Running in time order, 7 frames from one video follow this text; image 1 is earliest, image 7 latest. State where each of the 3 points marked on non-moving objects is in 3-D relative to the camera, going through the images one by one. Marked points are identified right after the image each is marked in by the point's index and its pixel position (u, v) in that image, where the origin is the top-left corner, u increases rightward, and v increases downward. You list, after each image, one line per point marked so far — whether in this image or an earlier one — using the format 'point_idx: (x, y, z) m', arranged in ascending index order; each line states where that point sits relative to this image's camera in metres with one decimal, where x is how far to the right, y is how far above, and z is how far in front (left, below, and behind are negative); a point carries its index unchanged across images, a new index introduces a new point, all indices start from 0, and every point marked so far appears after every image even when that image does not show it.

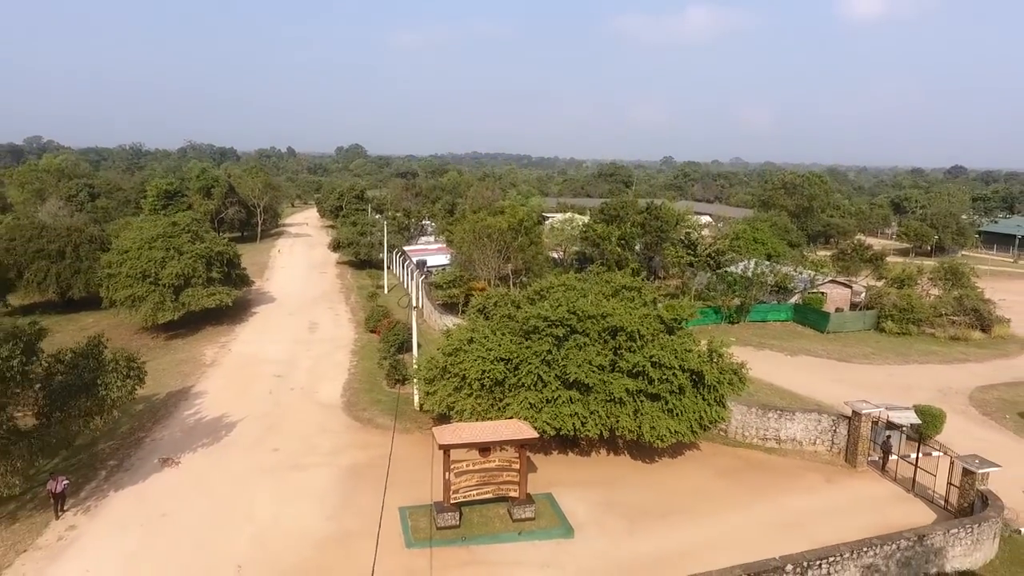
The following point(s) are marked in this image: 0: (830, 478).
0: (+5.3, -3.1, +11.1) m
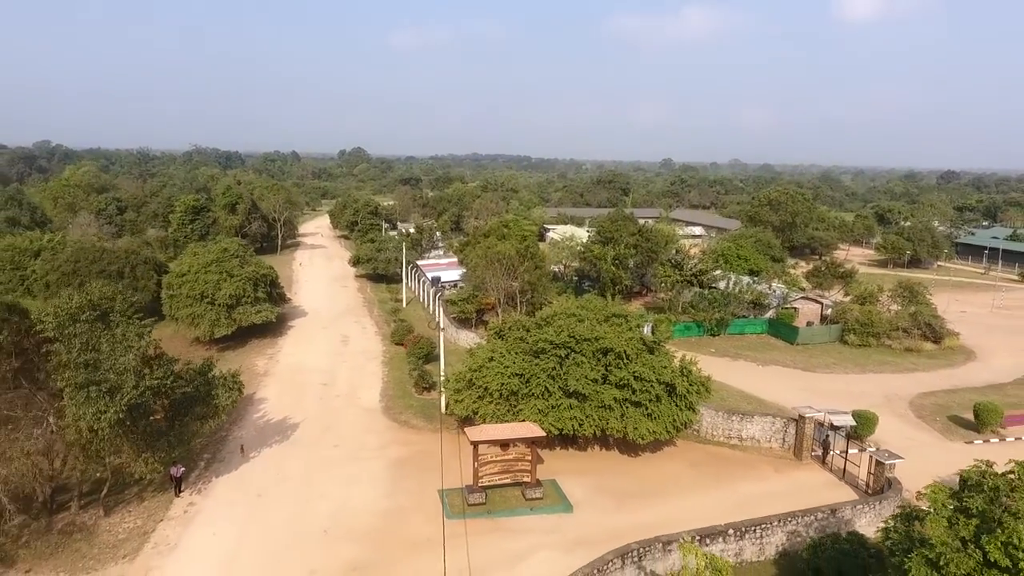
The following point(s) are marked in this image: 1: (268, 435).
0: (+5.6, -3.7, +13.9) m
1: (-5.2, -3.1, +14.4) m
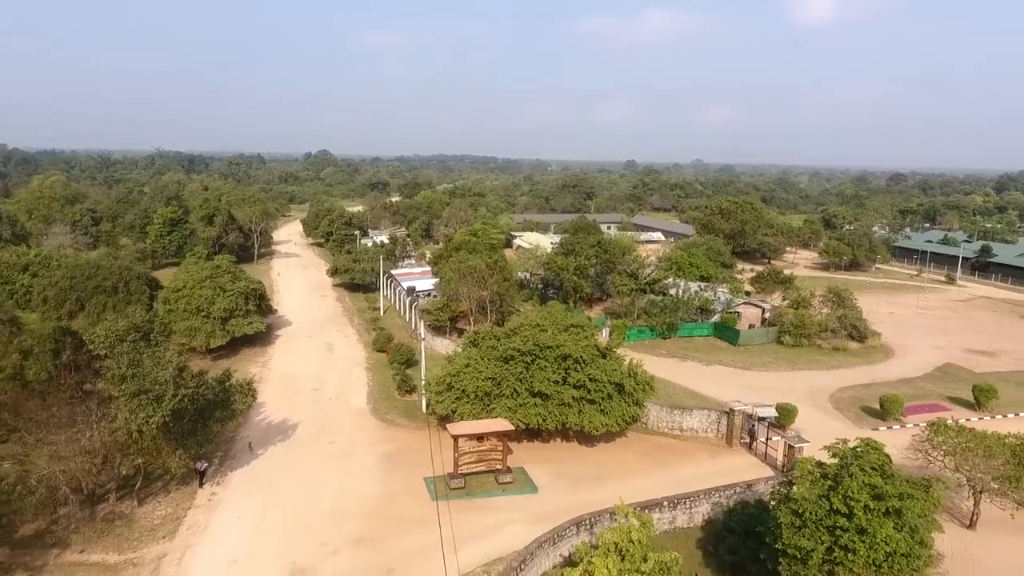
0: (+4.9, -4.0, +16.4) m
1: (-5.8, -3.5, +16.4) m
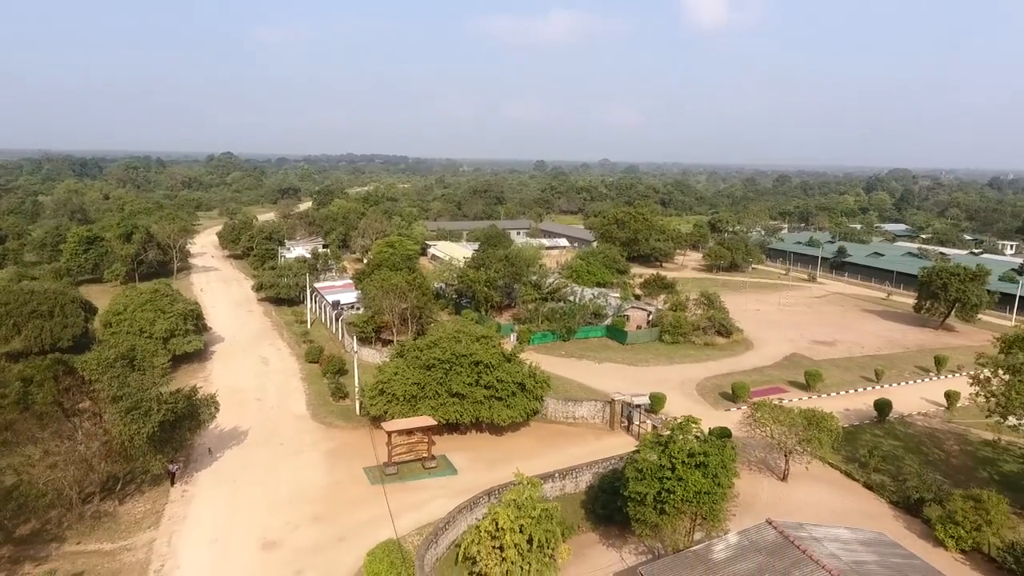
0: (+2.6, -4.4, +20.4) m
1: (-8.1, -4.3, +19.0) m
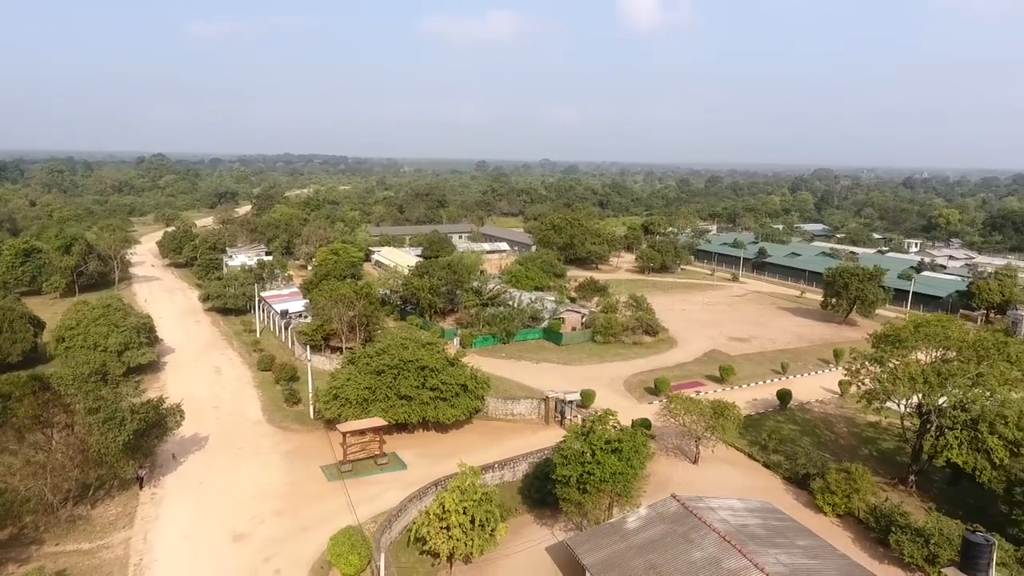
0: (+0.8, -4.7, +22.6) m
1: (-9.8, -4.7, +20.3) m
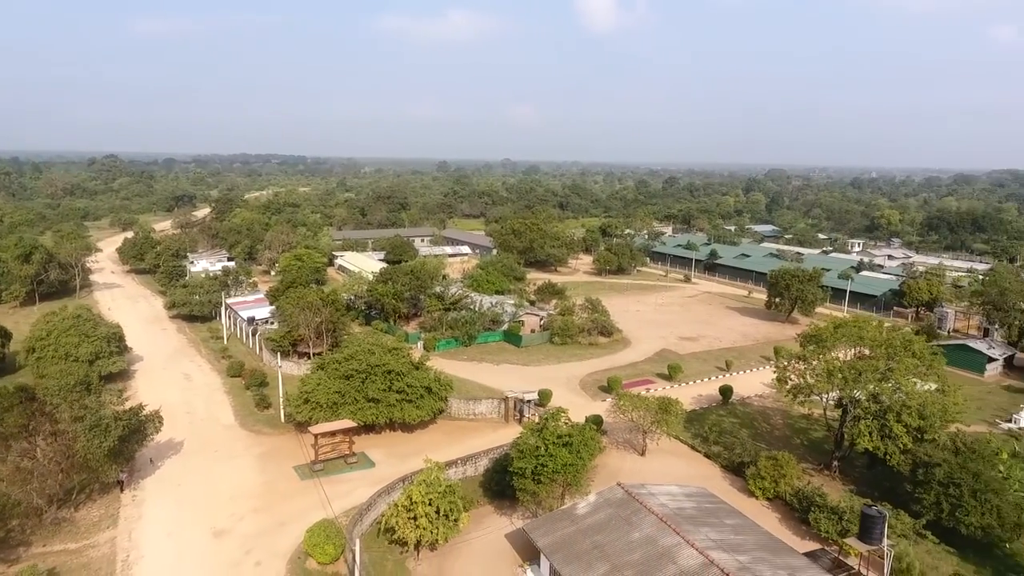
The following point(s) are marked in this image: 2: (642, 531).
0: (-0.6, -5.0, +24.1) m
1: (-11.0, -5.1, +21.3) m
2: (+2.9, -5.3, +14.8) m
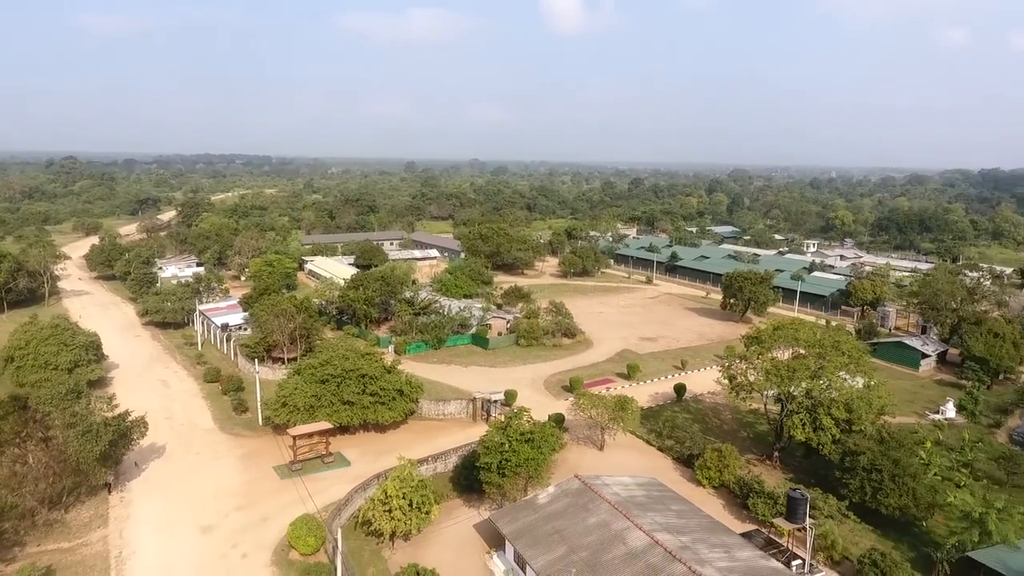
0: (-1.8, -5.3, +25.6) m
1: (-12.1, -5.5, +22.3) m
2: (+2.0, -5.6, +16.5) m
